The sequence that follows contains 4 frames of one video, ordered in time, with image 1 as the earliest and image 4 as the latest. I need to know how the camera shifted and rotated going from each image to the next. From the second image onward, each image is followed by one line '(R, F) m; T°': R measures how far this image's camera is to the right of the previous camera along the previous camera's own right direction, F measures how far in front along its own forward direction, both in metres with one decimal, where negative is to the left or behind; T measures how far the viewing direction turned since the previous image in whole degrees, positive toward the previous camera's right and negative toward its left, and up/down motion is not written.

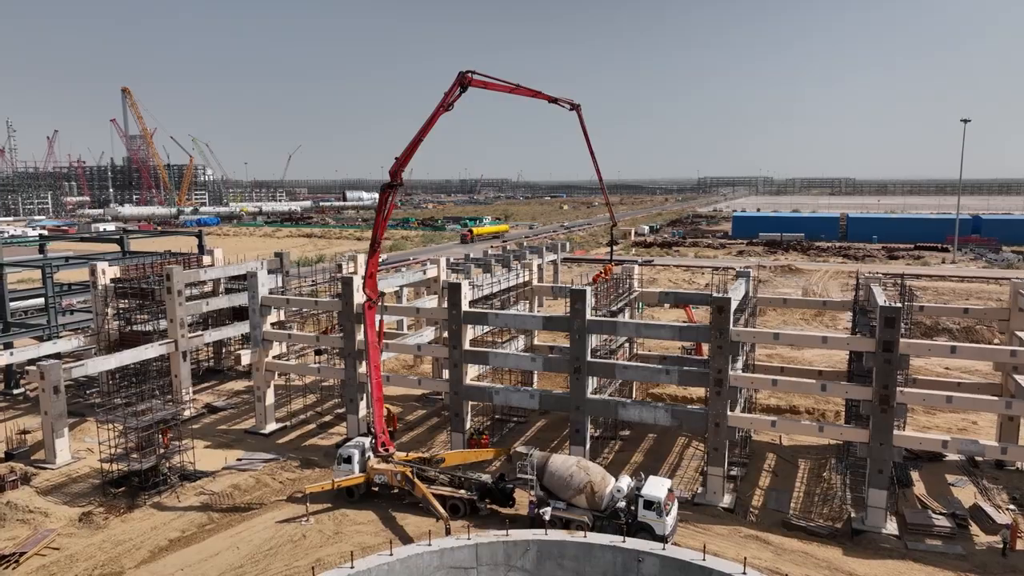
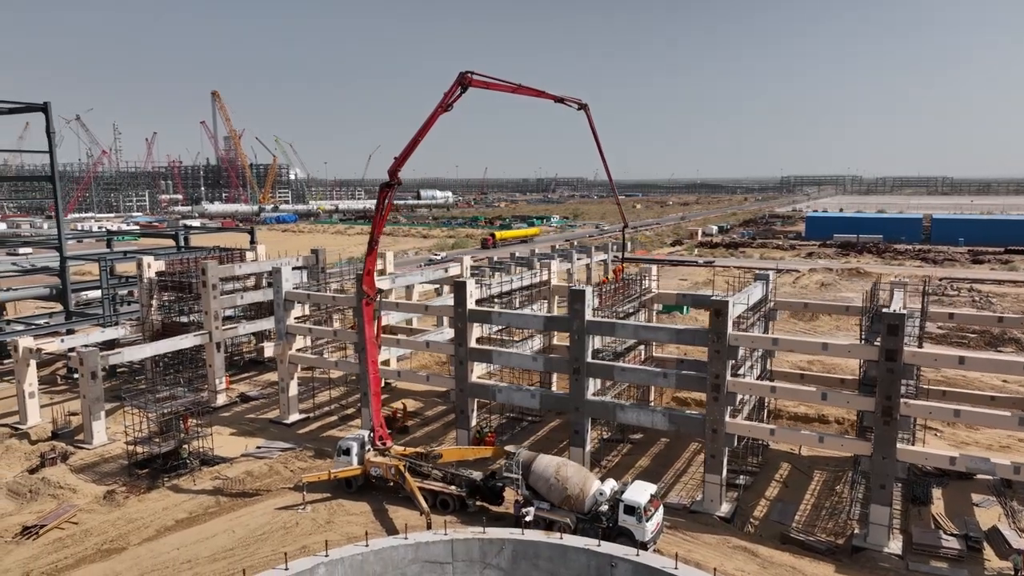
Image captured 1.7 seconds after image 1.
(+2.1, +0.1) m; -6°
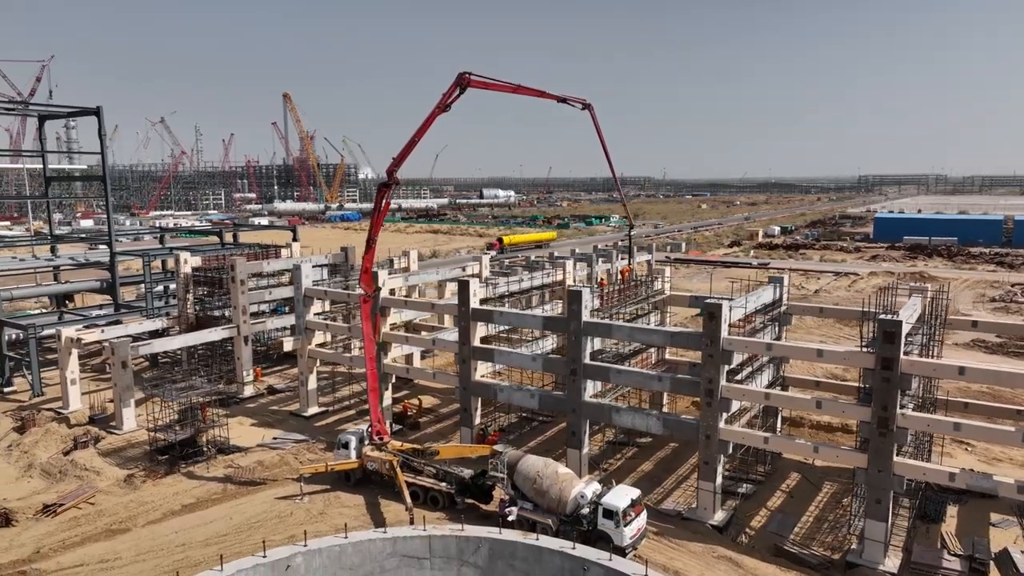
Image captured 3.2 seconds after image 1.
(+1.9, +0.1) m; -5°
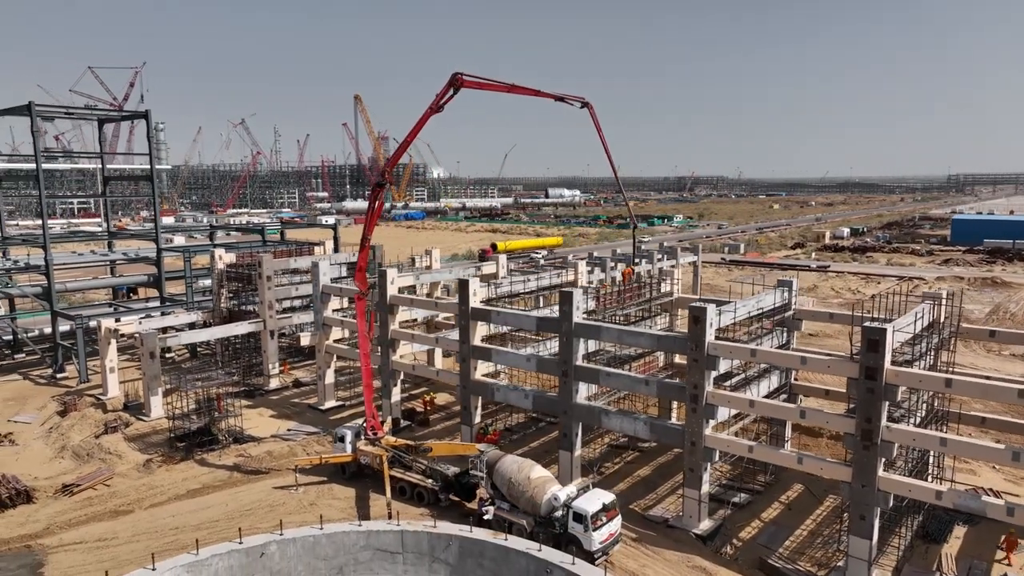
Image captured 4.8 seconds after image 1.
(+2.2, 0.0) m; -5°
